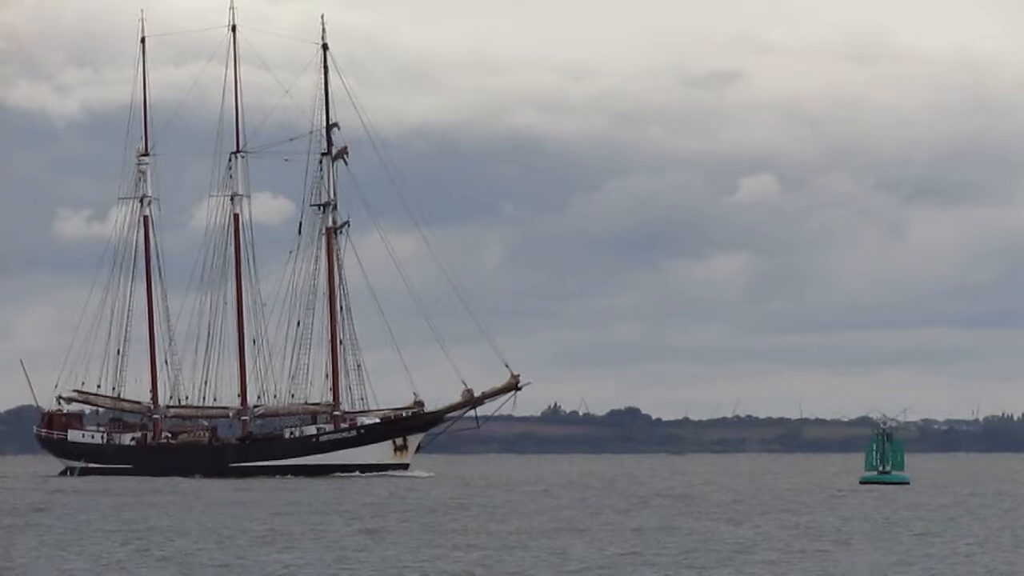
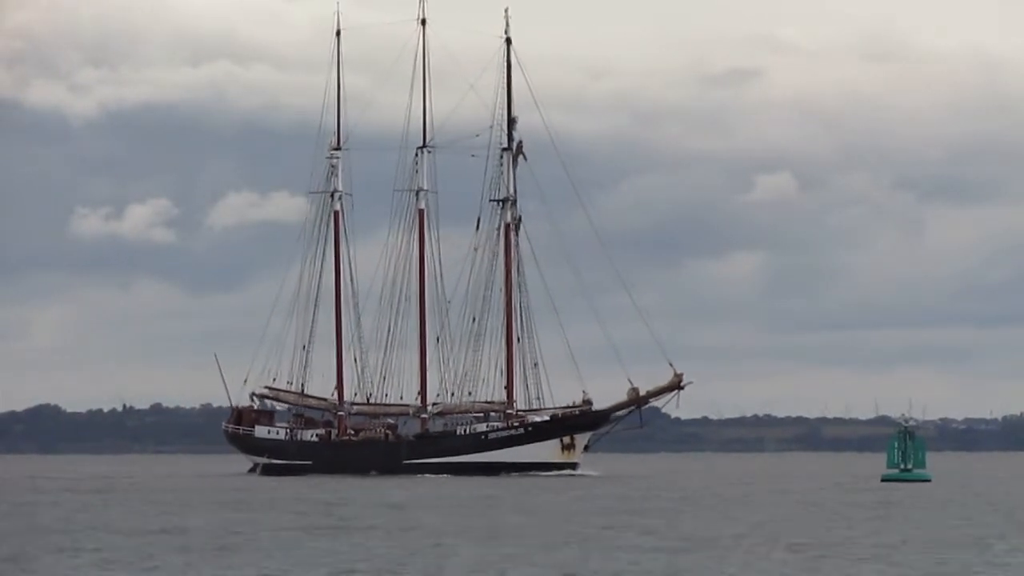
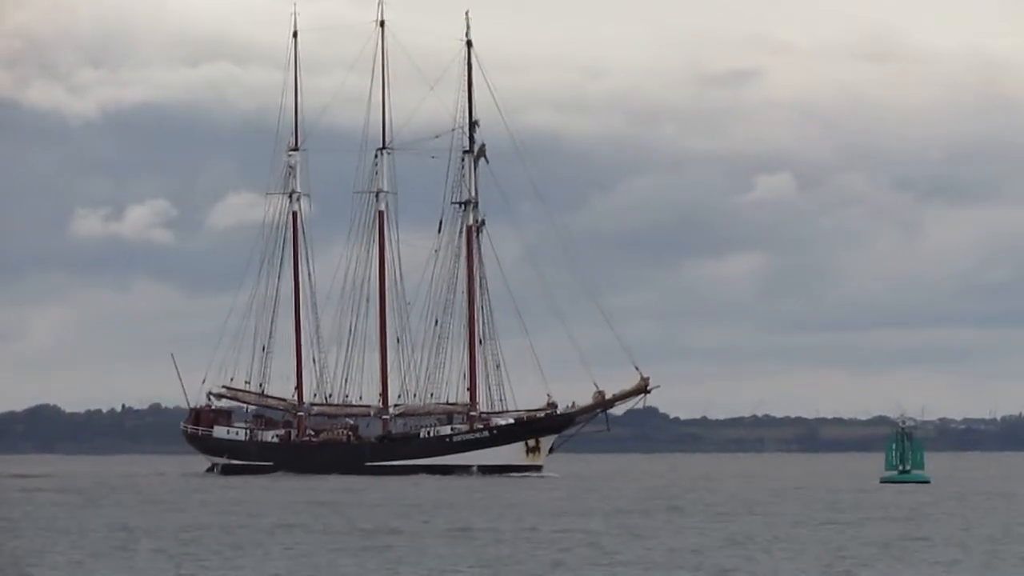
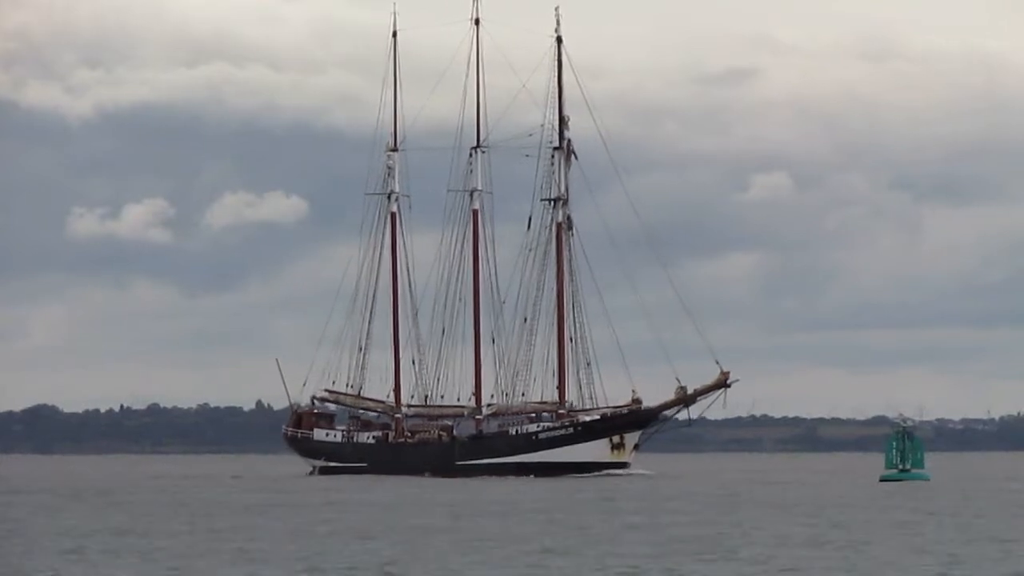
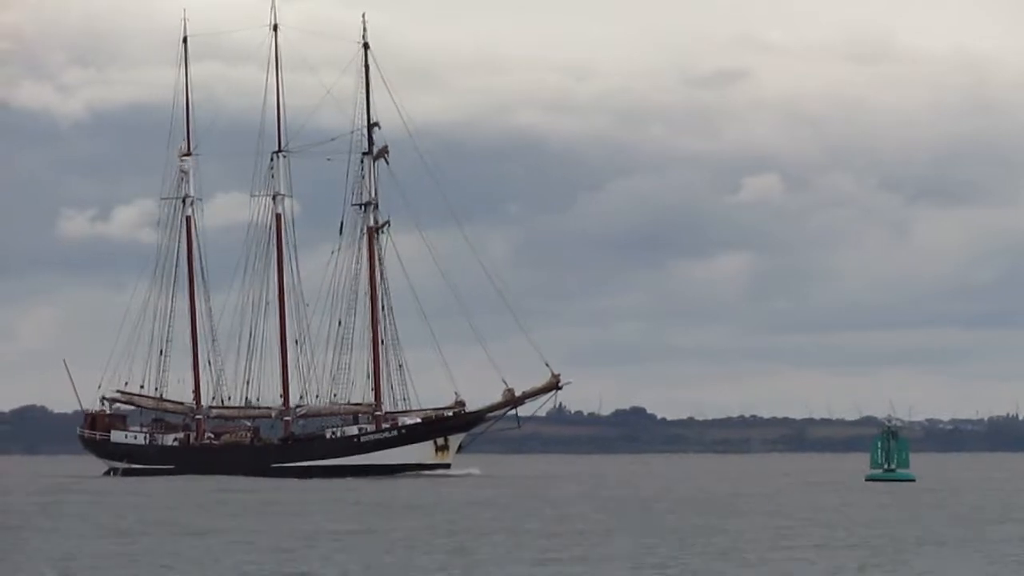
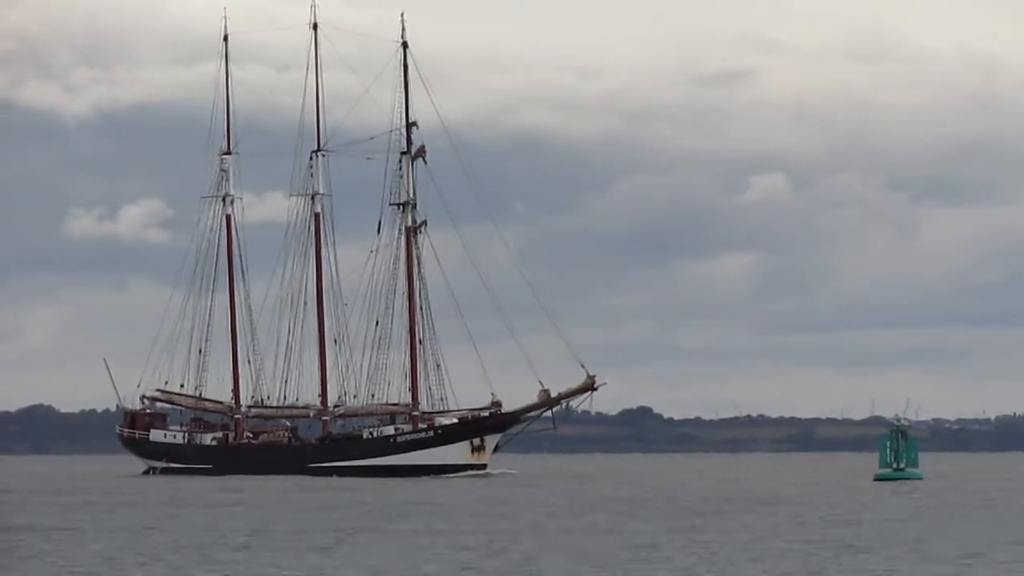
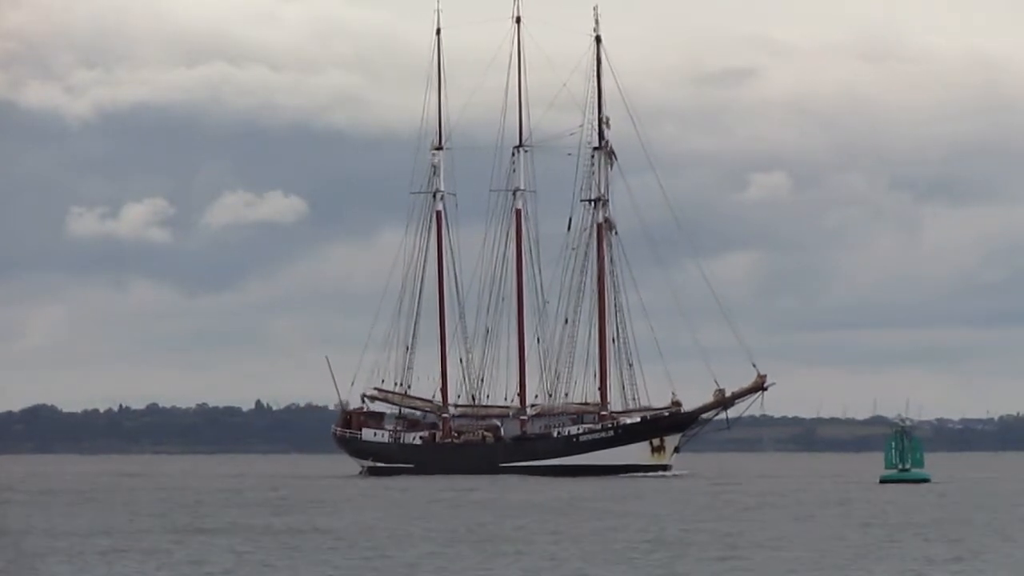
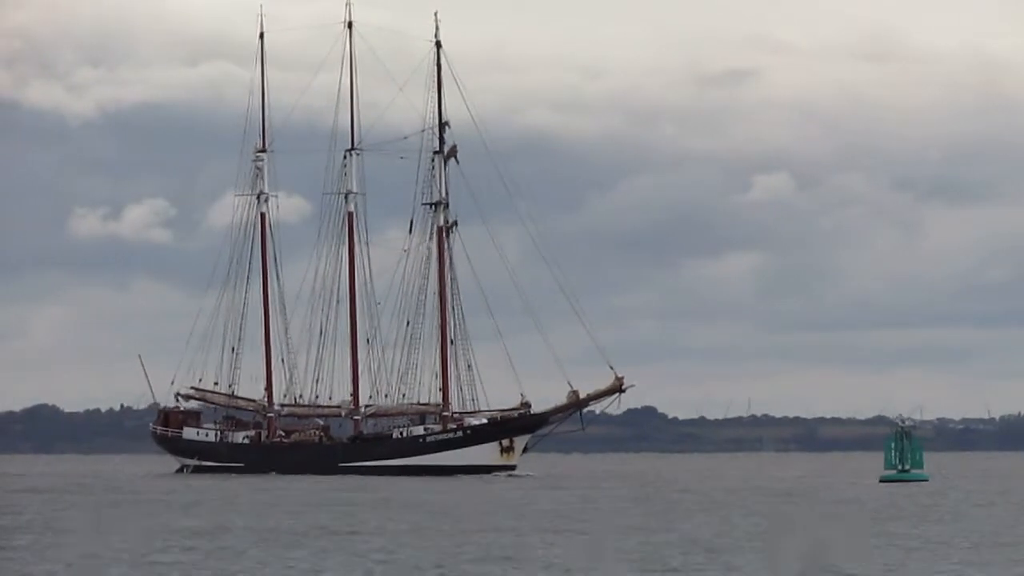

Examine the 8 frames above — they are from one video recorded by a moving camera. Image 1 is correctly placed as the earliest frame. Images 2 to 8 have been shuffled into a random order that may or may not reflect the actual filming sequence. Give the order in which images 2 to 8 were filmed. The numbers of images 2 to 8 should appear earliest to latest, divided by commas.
5, 6, 8, 3, 2, 4, 7
